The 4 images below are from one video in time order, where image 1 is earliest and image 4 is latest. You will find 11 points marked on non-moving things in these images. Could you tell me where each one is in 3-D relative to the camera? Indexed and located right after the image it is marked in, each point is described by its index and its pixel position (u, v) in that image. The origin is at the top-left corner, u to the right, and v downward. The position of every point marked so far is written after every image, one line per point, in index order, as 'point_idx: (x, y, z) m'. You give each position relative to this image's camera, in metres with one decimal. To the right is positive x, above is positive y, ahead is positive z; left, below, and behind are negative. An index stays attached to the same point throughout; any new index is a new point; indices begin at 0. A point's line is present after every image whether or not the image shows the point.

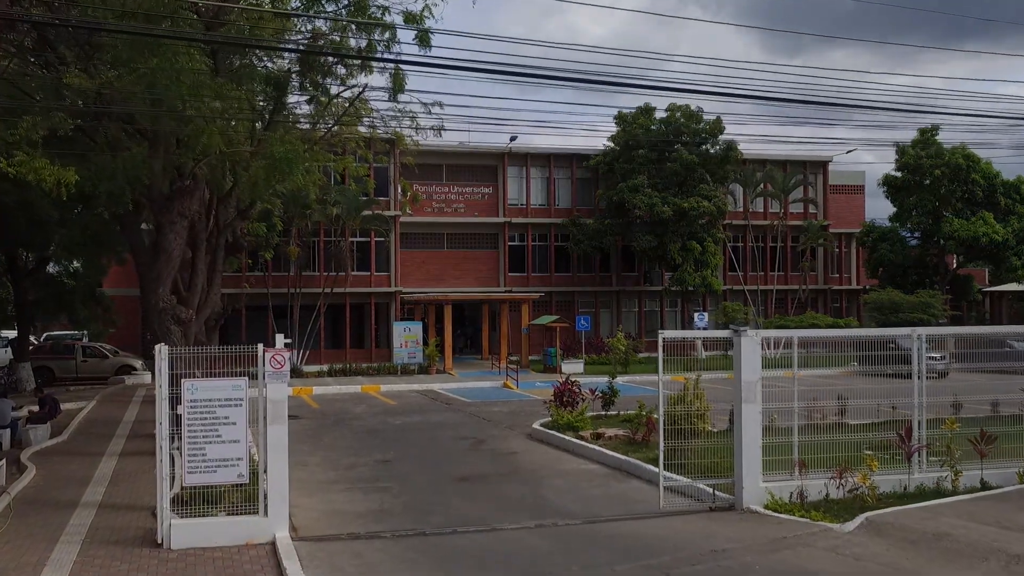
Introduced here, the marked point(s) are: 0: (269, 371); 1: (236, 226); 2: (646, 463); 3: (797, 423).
0: (-2.0, -0.7, +9.6) m
1: (-4.3, +1.0, +18.0) m
2: (+1.6, -2.1, +13.6) m
3: (+2.7, -1.3, +11.0) m
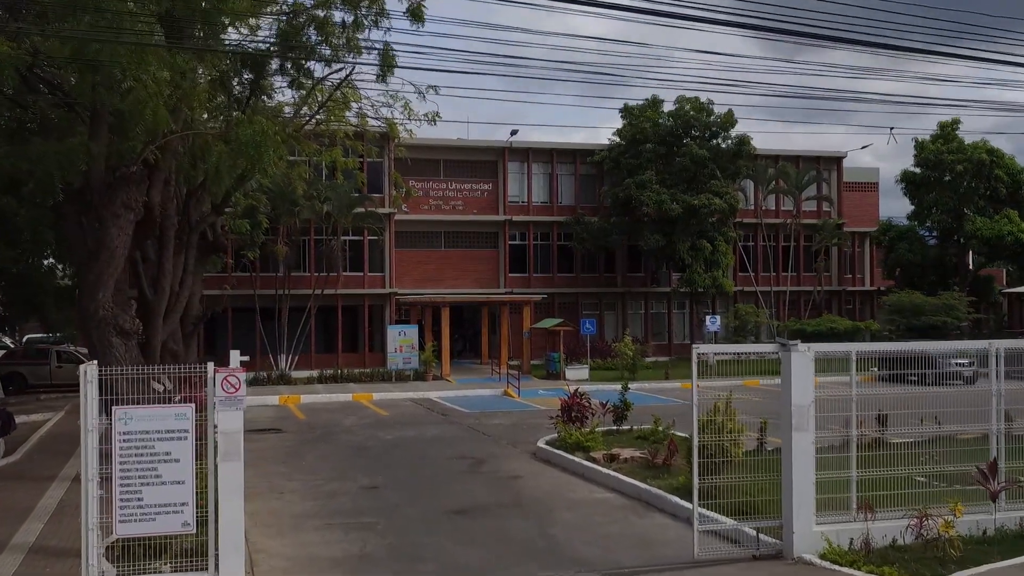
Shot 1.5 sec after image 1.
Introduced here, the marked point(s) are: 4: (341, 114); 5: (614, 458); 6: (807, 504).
0: (-2.0, -0.7, +7.8) m
1: (-4.3, +0.9, +16.3) m
2: (+1.6, -2.1, +11.9) m
3: (+2.8, -1.3, +9.3) m
4: (-2.9, +2.9, +19.4) m
5: (+1.3, -2.1, +14.1) m
6: (+2.3, -1.7, +9.0) m
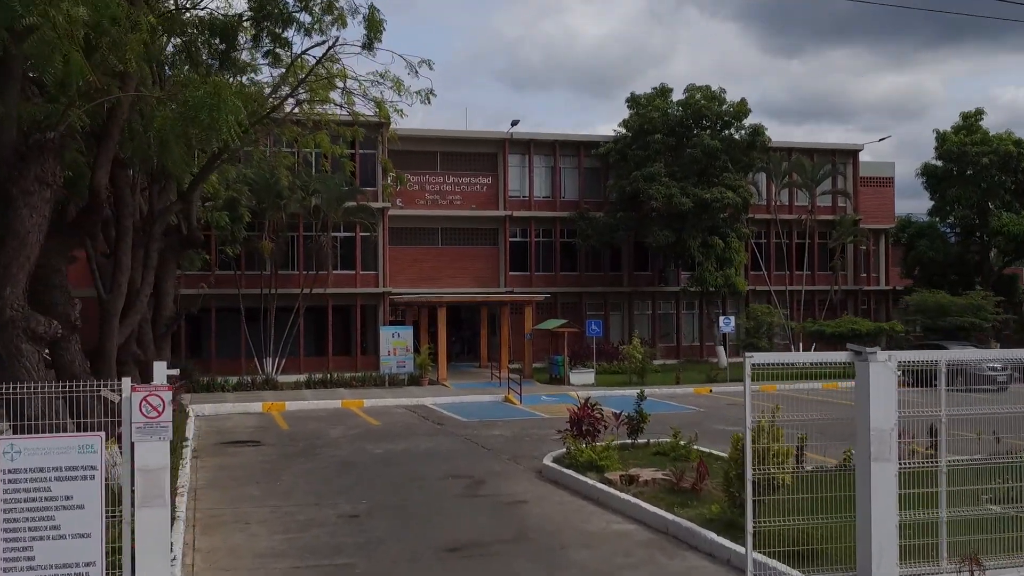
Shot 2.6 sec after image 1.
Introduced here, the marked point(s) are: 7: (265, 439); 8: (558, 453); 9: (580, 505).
0: (-1.9, -0.7, +6.0) m
1: (-4.3, +1.0, +14.4) m
2: (+1.7, -2.1, +10.0) m
3: (+2.8, -1.3, +7.4) m
4: (-2.9, +3.0, +17.6) m
5: (+1.3, -2.0, +12.3) m
6: (+2.4, -1.7, +7.2) m
7: (-4.1, -2.5, +19.0) m
8: (+0.6, -2.1, +14.9) m
9: (+0.7, -2.3, +11.9) m
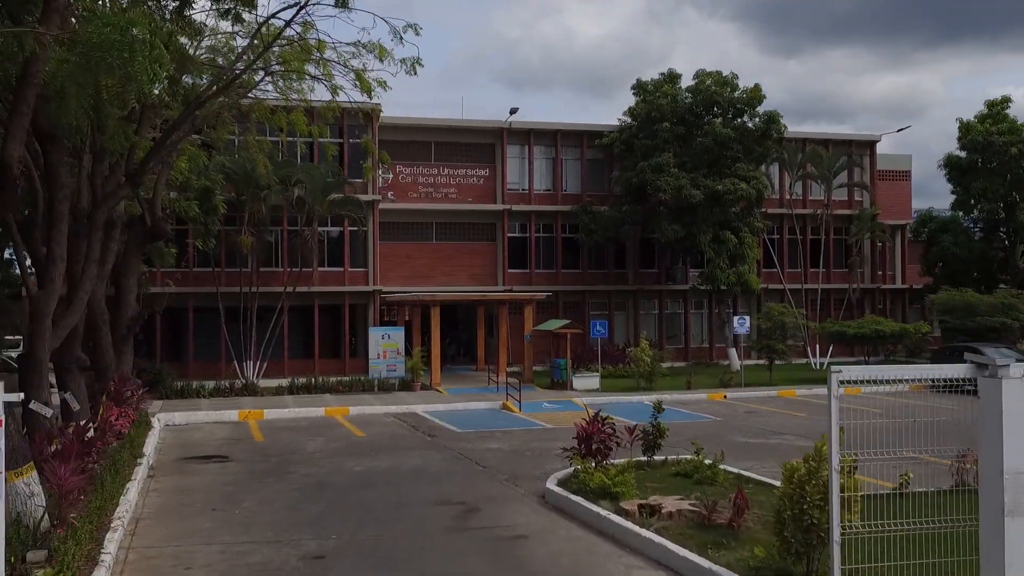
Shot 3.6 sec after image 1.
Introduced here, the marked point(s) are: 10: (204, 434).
0: (-2.0, -0.7, +4.0) m
1: (-4.3, +1.0, +12.5) m
2: (+1.7, -2.0, +8.1) m
3: (+2.8, -1.2, +5.4) m
4: (-2.9, +3.0, +15.6) m
5: (+1.3, -2.0, +10.3) m
6: (+2.3, -1.6, +5.2) m
7: (-4.1, -2.4, +17.0) m
8: (+0.6, -2.1, +12.9) m
9: (+0.7, -2.2, +10.0) m
10: (-5.2, -2.5, +19.4) m
